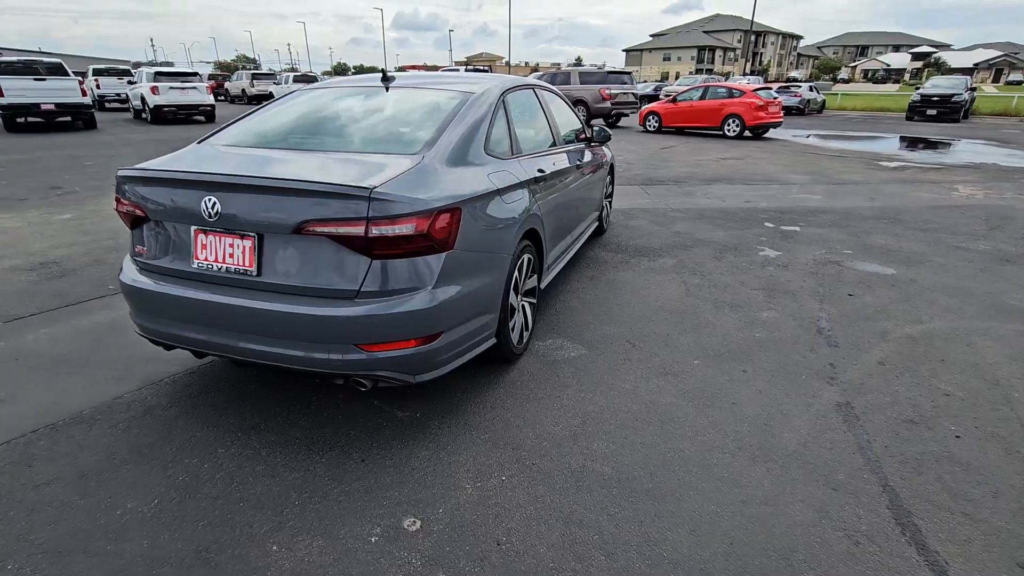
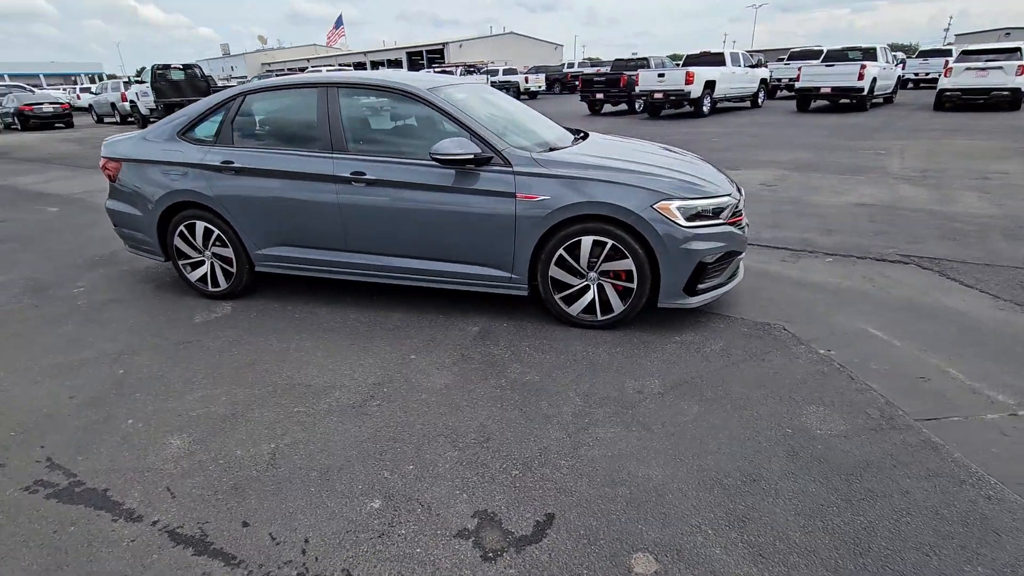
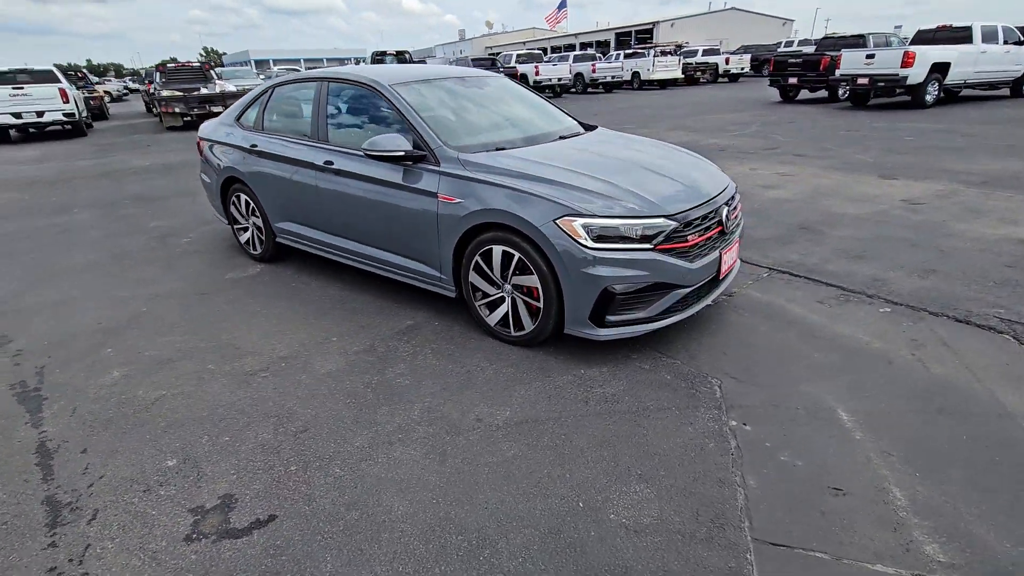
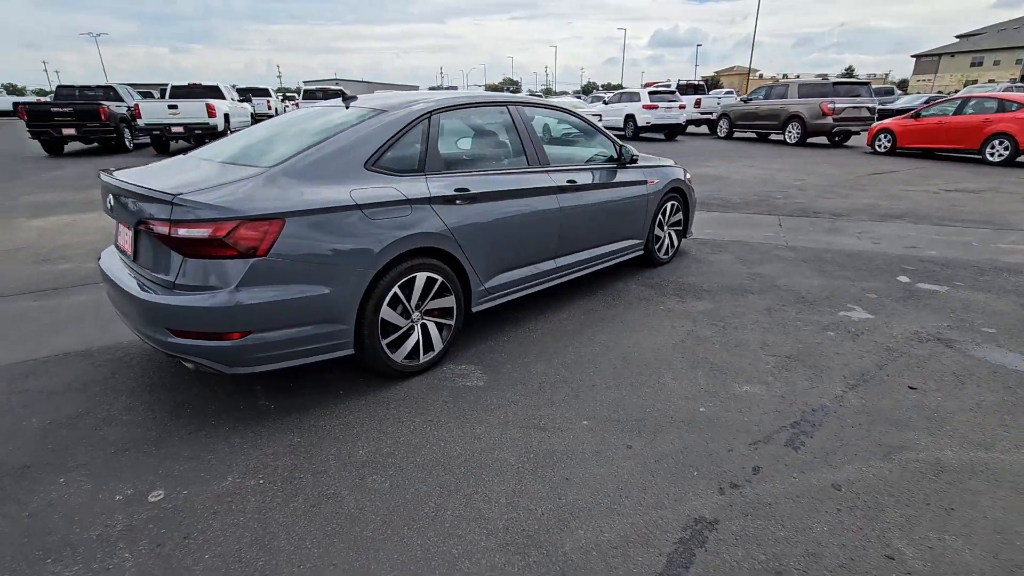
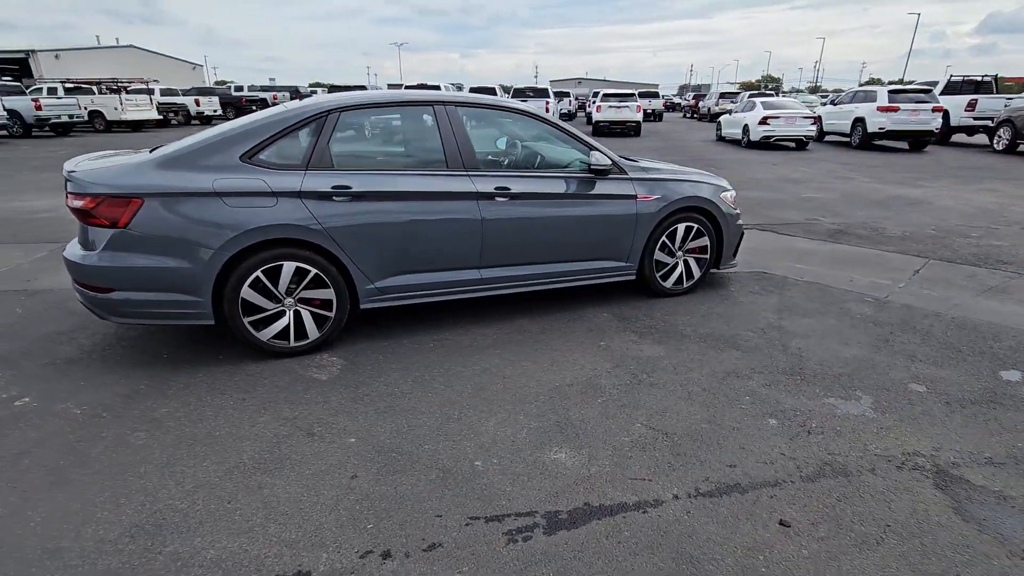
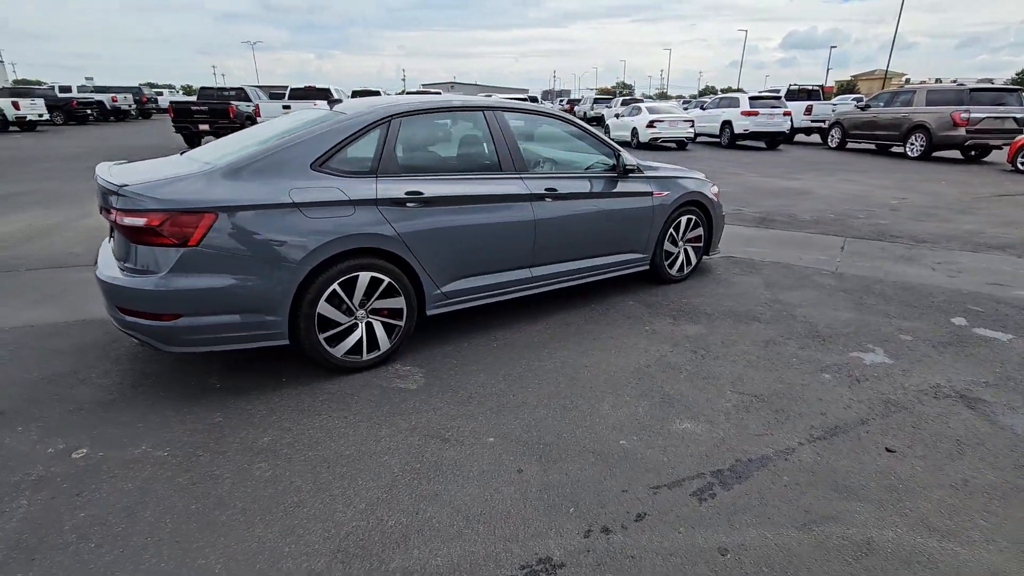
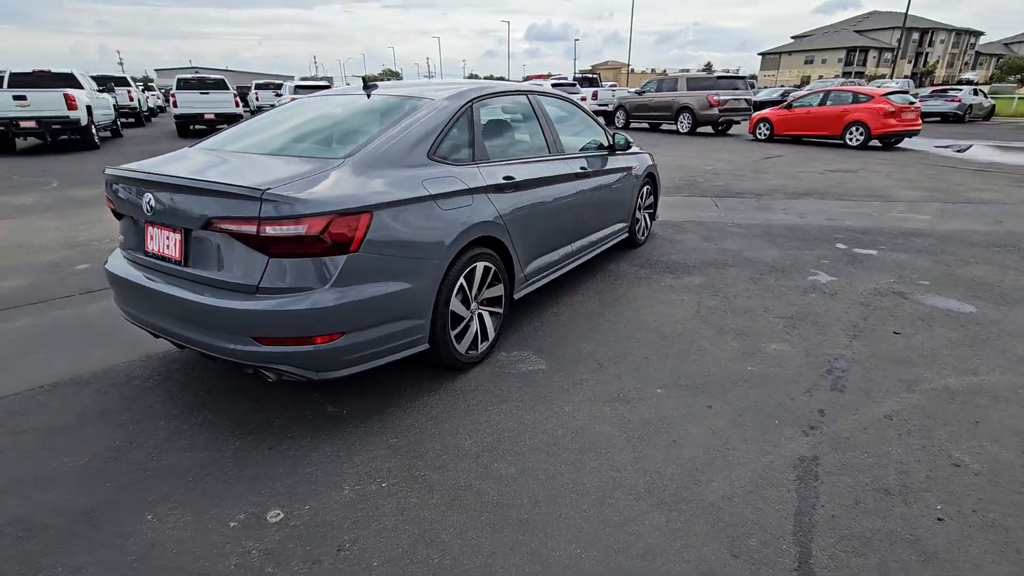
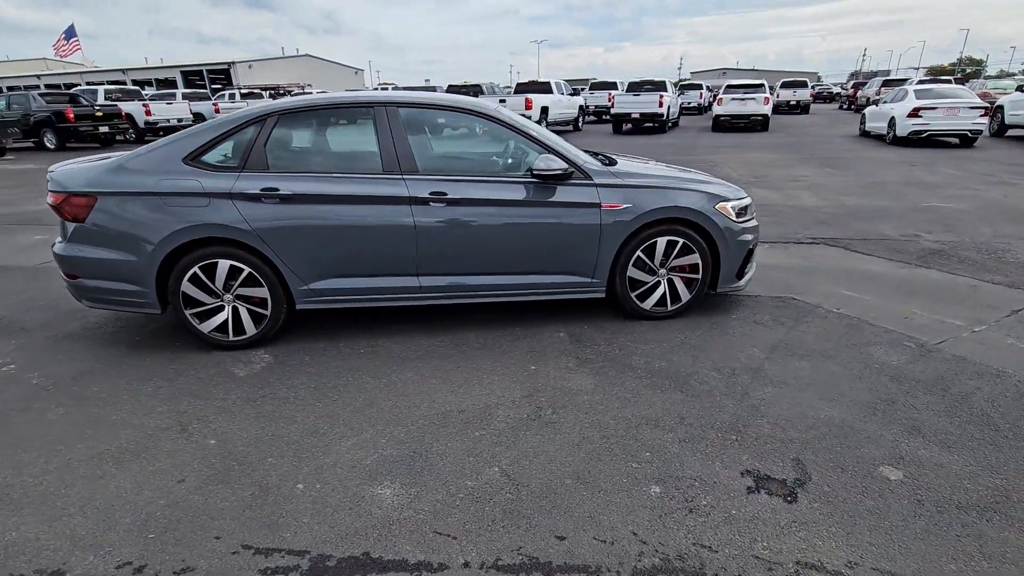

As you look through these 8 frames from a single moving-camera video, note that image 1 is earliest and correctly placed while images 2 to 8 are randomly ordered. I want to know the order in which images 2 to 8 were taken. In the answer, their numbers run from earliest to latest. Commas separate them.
7, 4, 6, 5, 8, 2, 3
